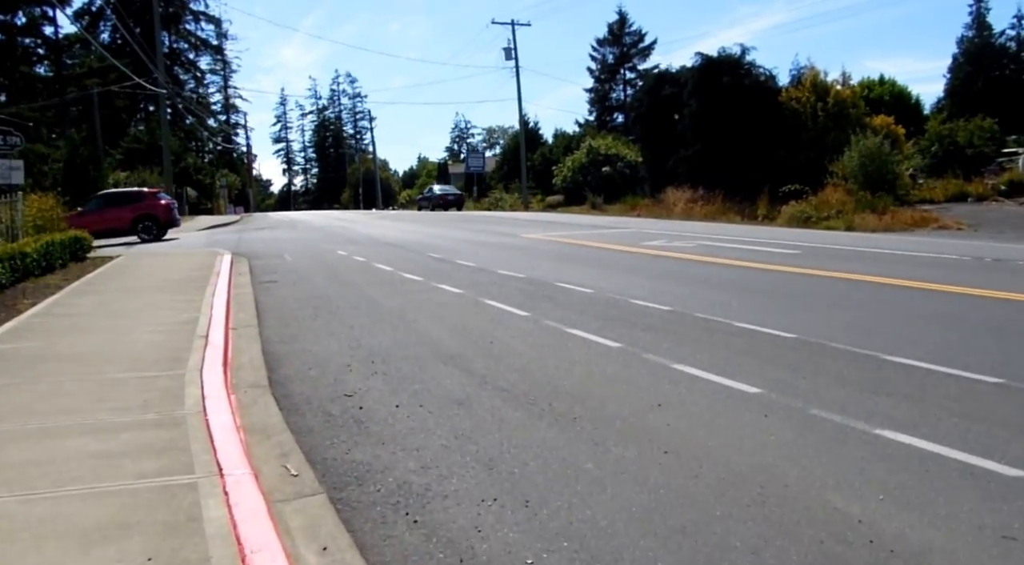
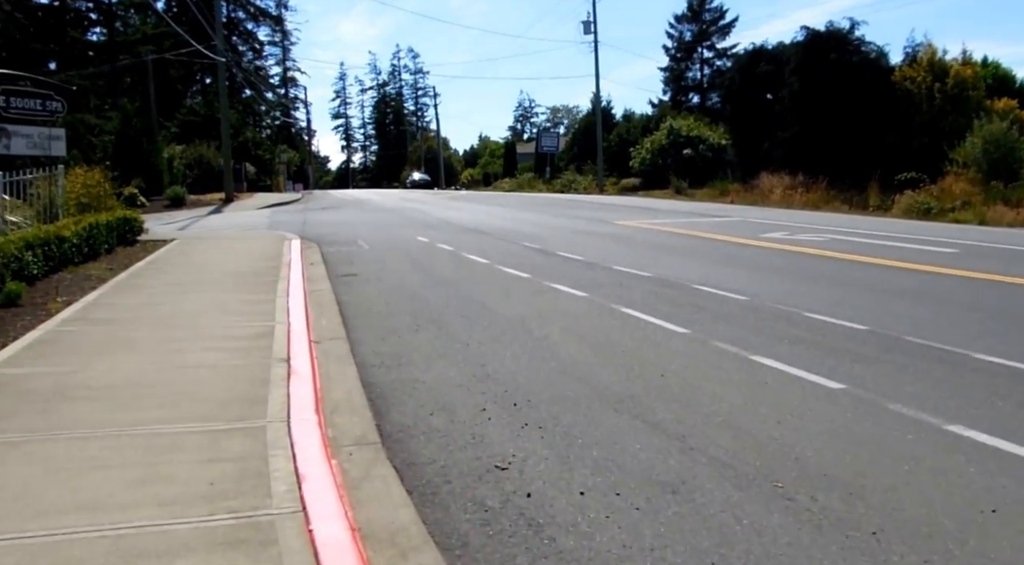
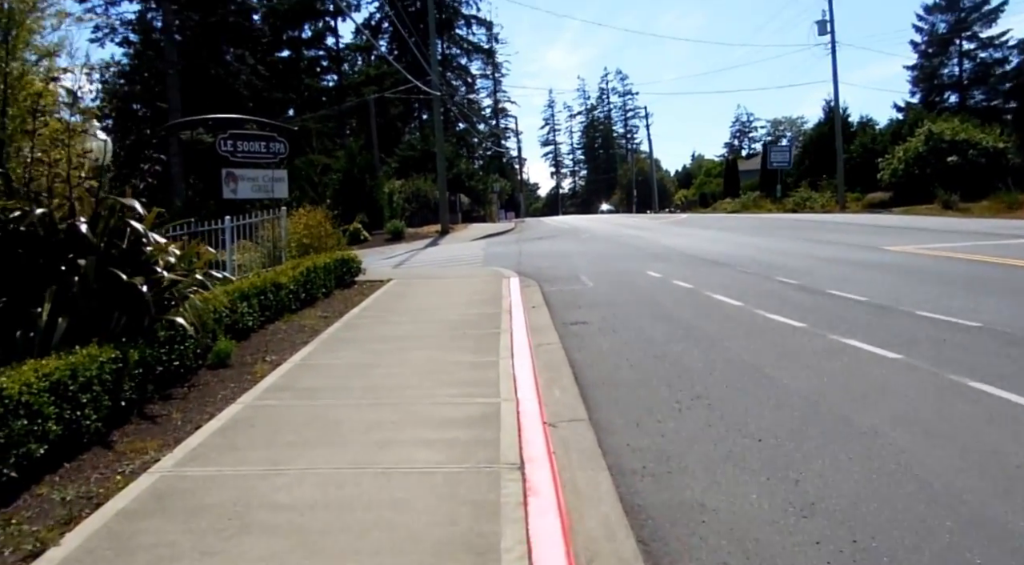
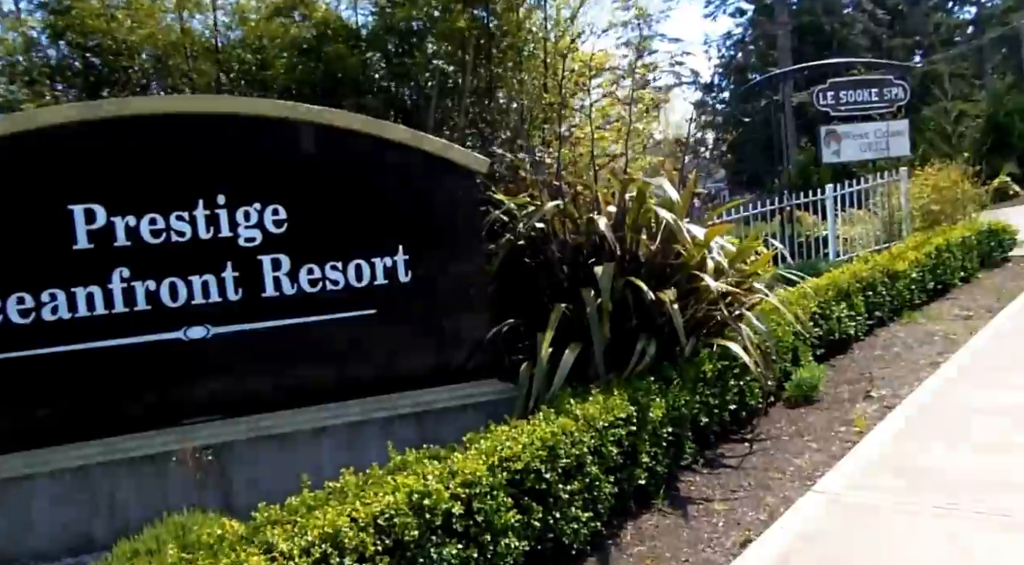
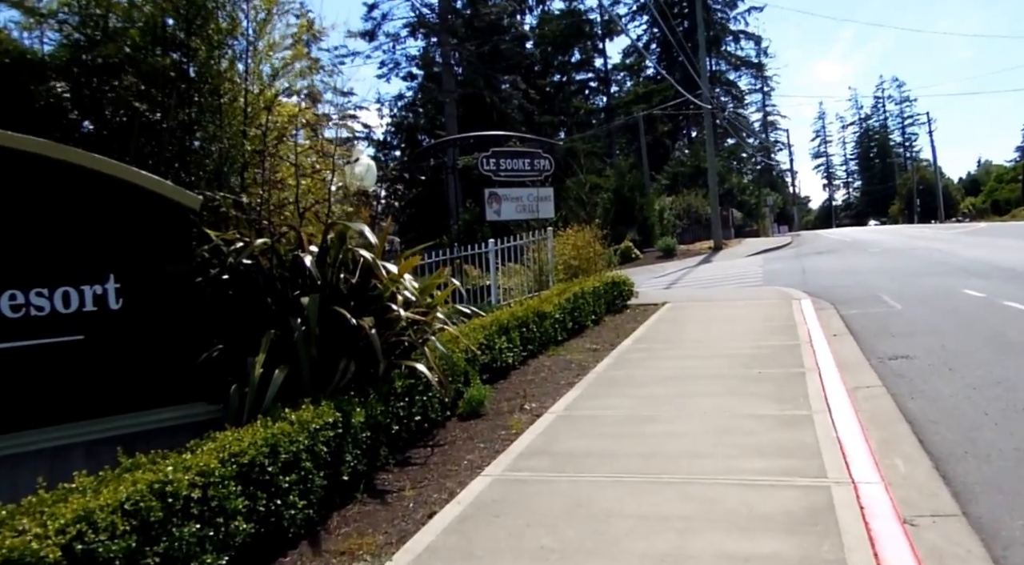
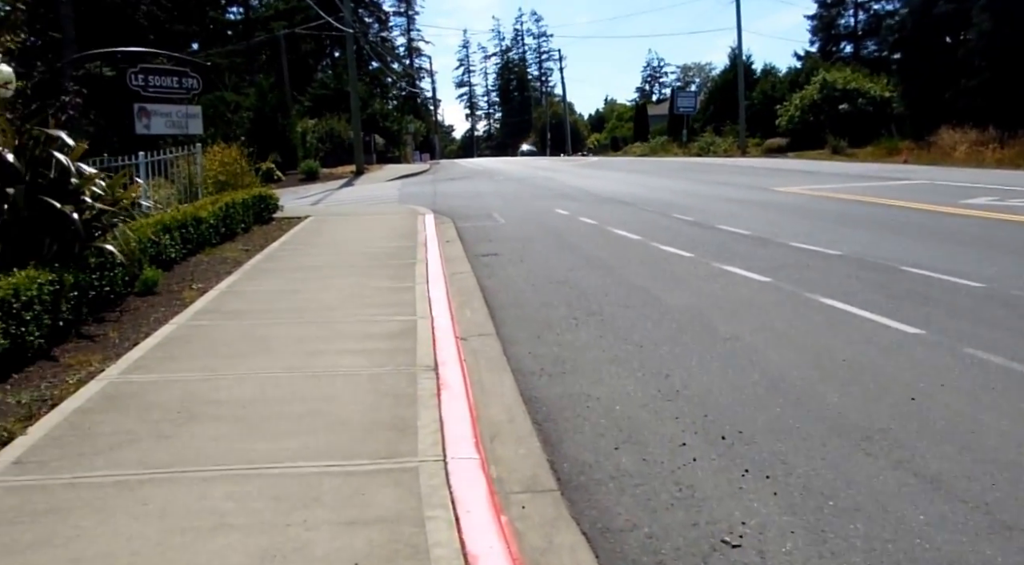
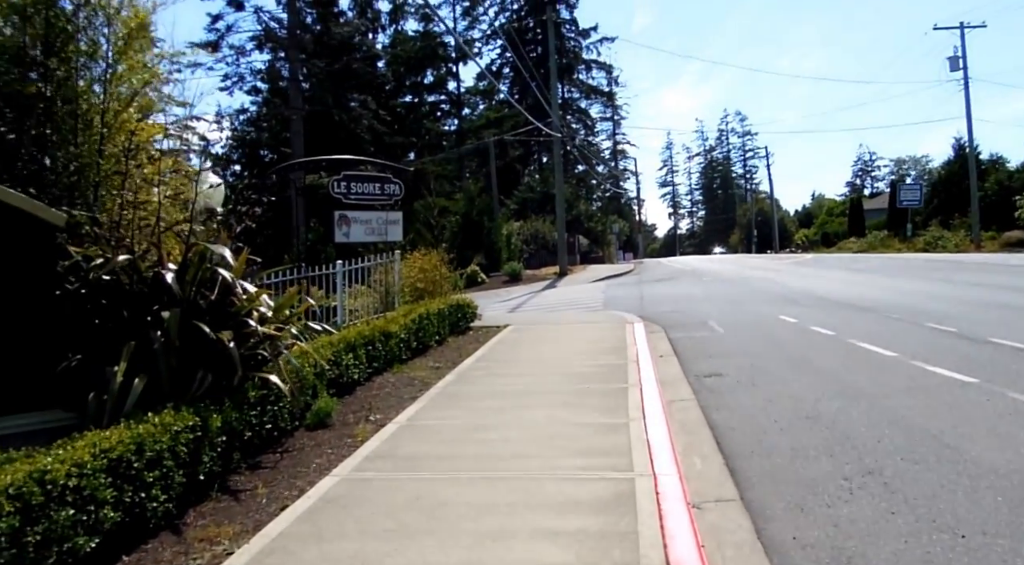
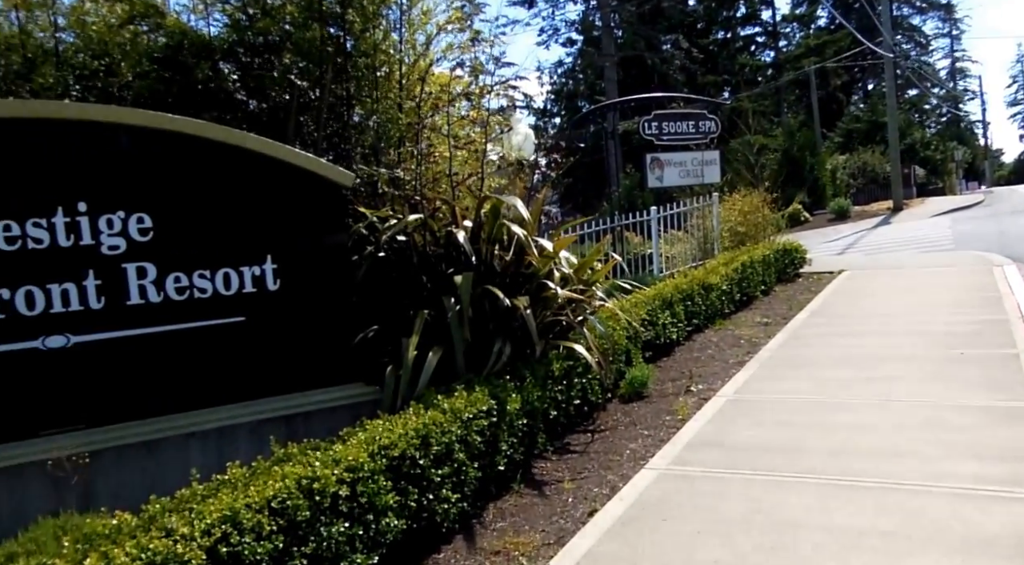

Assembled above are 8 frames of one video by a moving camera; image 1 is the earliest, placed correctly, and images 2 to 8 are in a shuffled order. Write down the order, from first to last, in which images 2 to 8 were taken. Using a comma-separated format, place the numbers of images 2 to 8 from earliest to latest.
2, 6, 3, 7, 5, 8, 4
